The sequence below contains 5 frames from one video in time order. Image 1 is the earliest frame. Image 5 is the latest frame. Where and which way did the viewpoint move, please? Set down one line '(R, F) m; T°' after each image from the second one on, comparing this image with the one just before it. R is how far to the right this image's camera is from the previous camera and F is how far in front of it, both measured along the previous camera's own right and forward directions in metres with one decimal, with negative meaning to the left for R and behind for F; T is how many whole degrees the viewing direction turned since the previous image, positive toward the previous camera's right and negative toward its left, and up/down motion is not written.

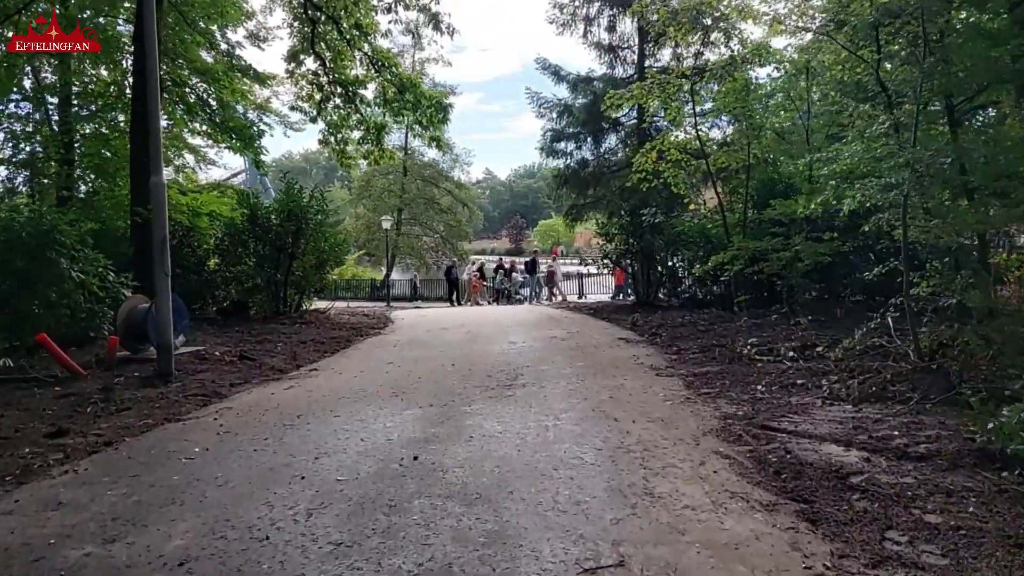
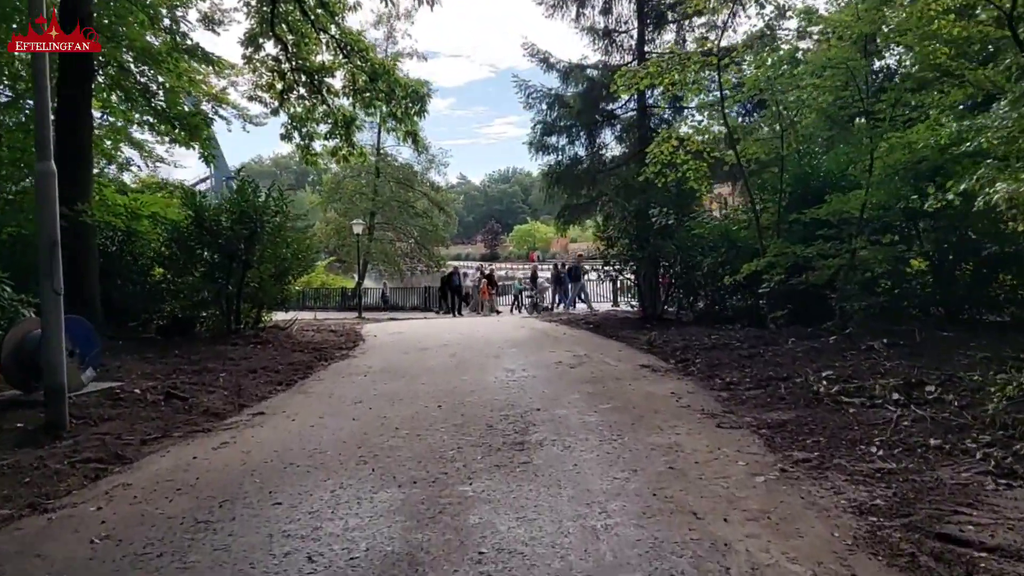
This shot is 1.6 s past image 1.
(-0.2, +2.0) m; +2°
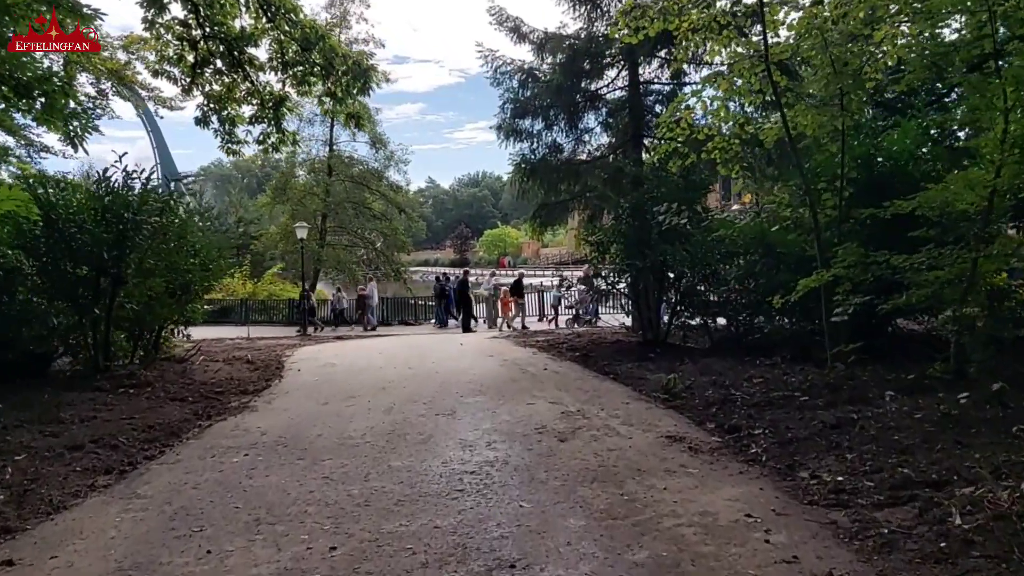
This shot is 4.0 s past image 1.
(+0.1, +3.0) m; +2°
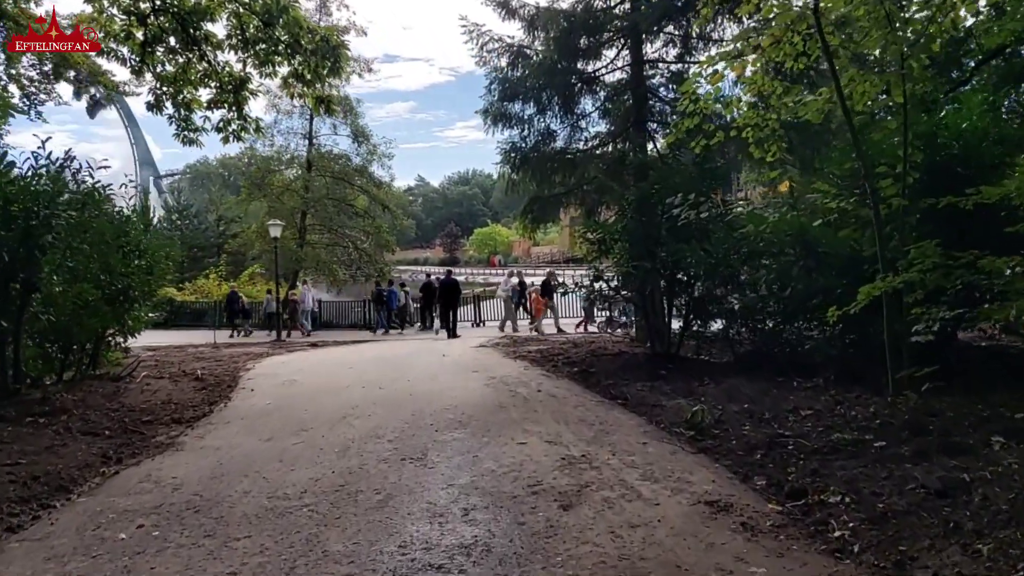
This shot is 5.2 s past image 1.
(0.0, +1.5) m; +1°
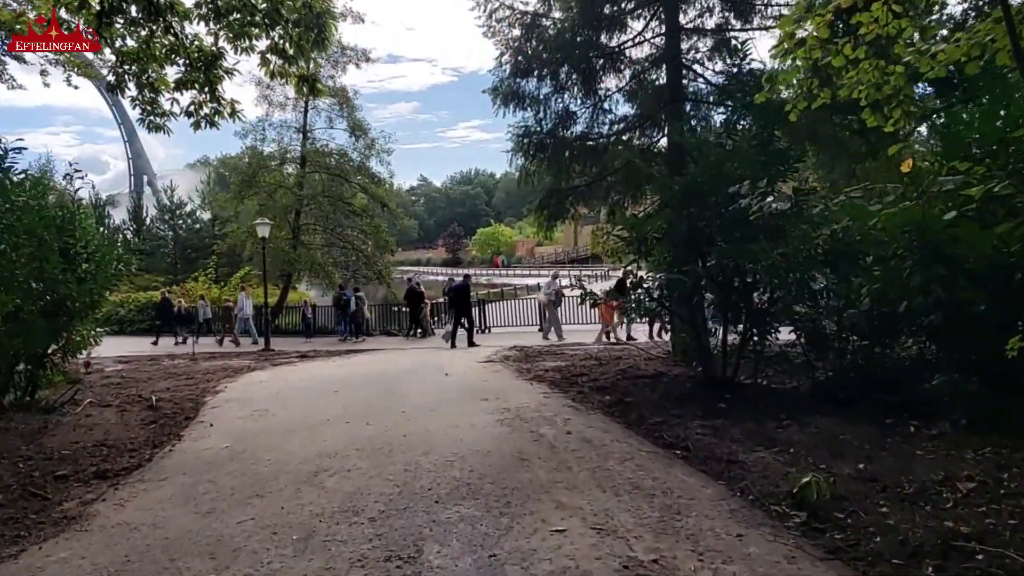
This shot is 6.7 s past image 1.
(-0.1, +1.7) m; 0°
